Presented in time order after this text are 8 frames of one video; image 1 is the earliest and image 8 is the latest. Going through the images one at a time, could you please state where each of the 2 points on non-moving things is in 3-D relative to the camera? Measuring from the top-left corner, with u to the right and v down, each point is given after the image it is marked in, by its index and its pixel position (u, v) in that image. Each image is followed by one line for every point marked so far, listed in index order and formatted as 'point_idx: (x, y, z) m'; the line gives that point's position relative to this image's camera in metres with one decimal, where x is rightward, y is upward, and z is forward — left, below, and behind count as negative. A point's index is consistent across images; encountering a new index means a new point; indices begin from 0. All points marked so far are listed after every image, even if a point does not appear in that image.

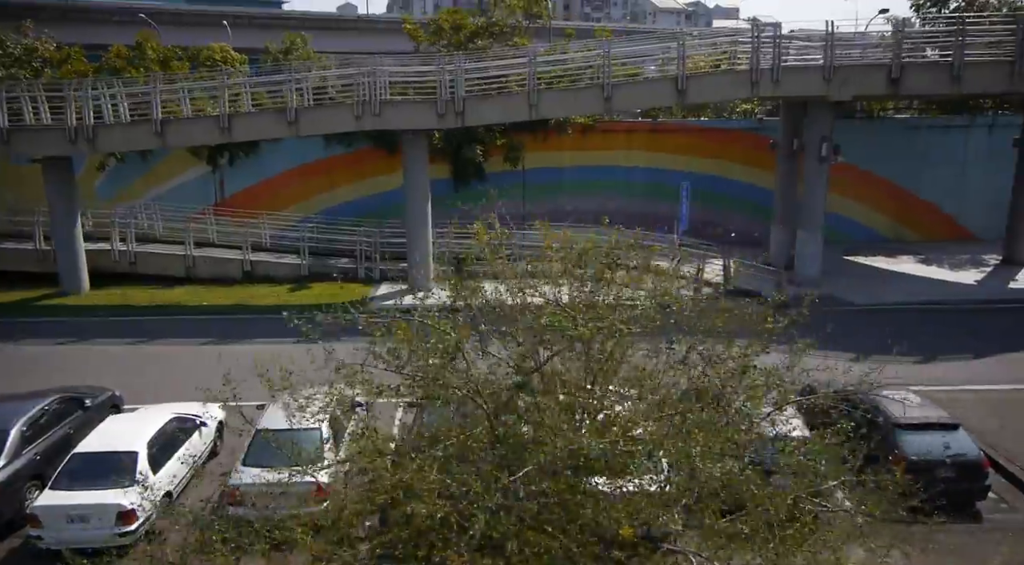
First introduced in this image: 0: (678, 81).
0: (+4.0, +5.0, +18.1) m
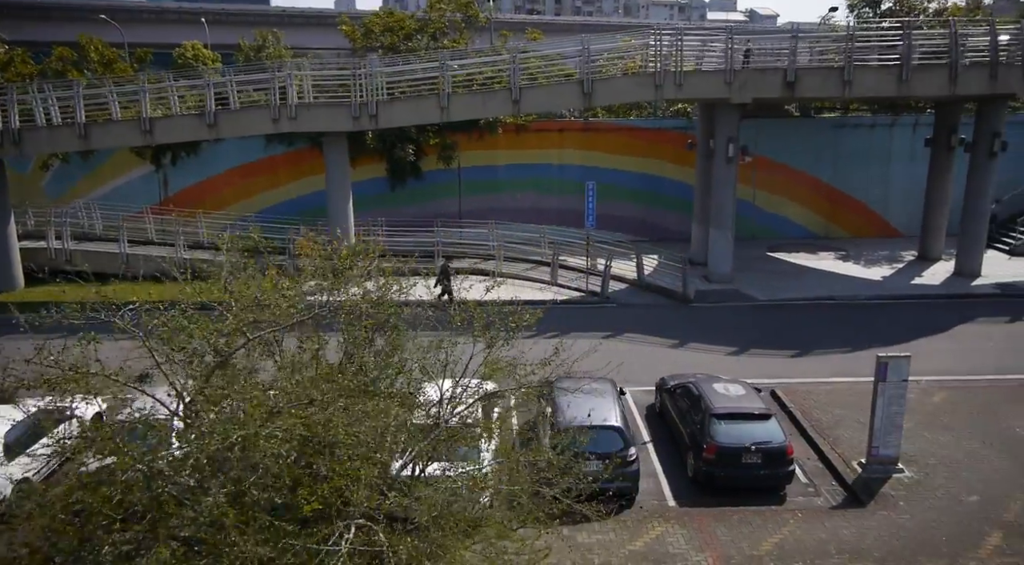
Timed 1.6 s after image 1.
0: (+1.8, +5.1, +18.6) m
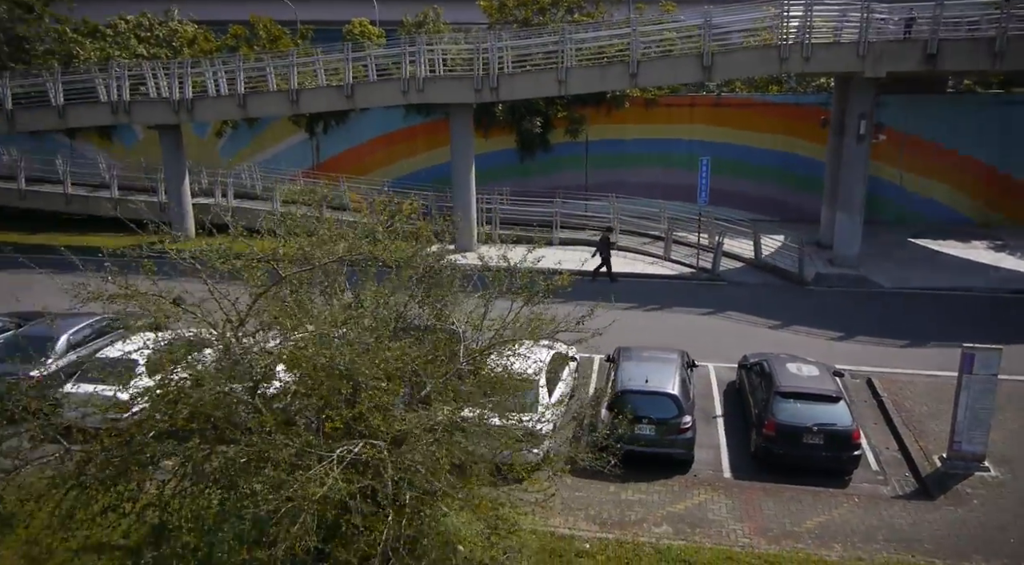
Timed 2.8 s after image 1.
0: (+4.8, +5.7, +18.2) m
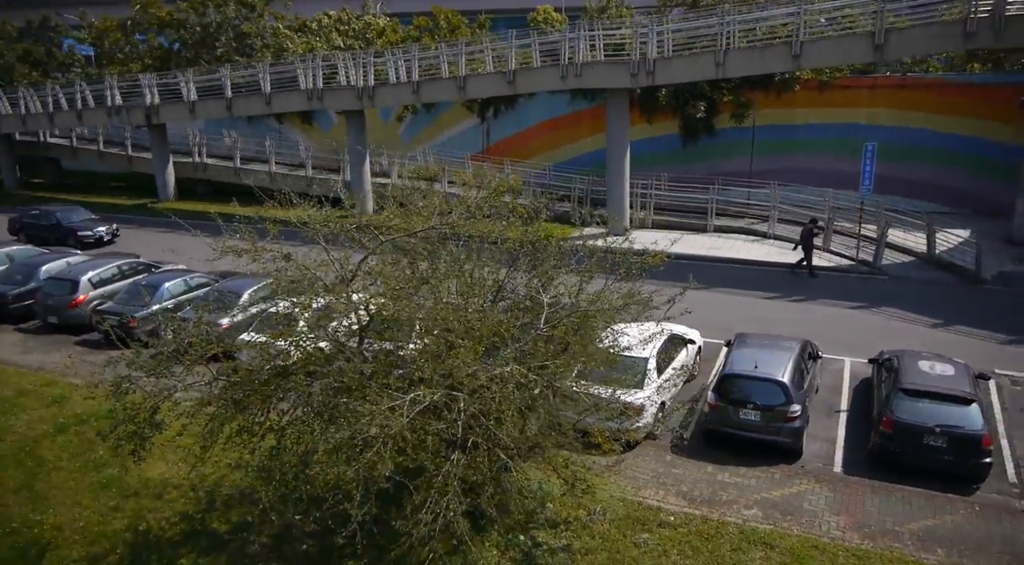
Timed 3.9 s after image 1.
0: (+8.6, +5.8, +16.9) m
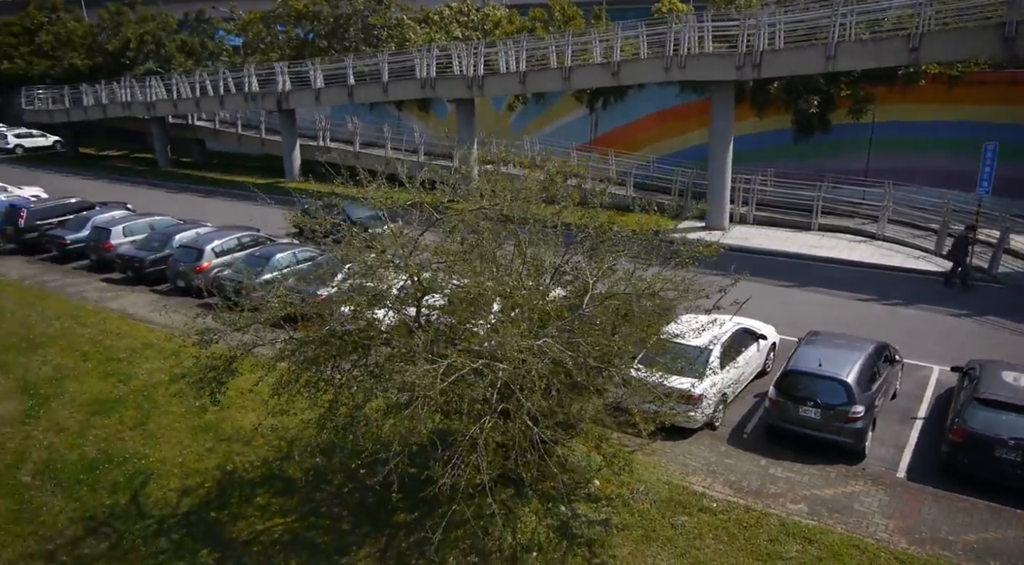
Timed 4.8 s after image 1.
0: (+10.9, +5.6, +15.6) m
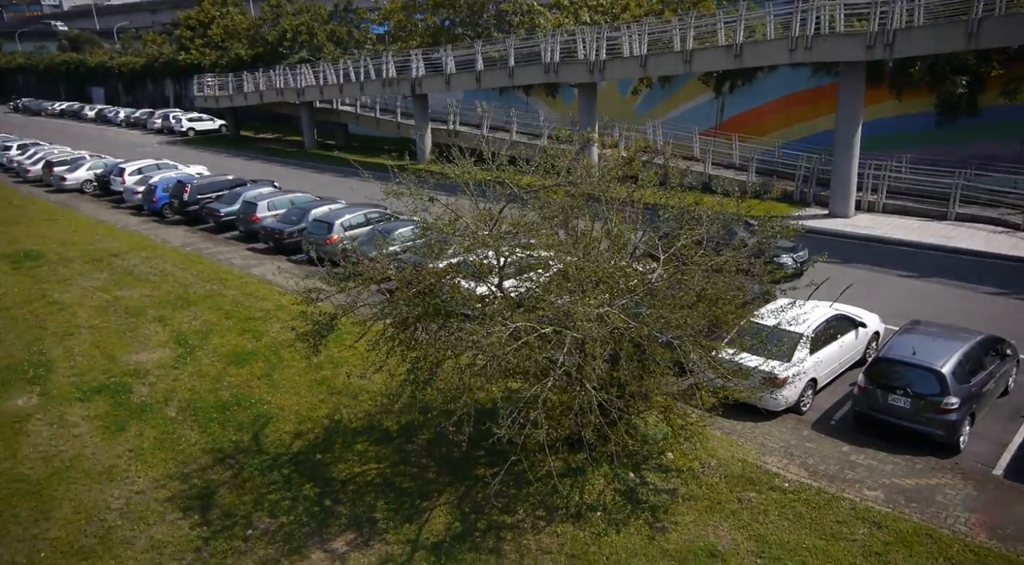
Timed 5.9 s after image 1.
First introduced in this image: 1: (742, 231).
0: (+13.2, +5.6, +13.8) m
1: (+2.6, +0.6, +8.1) m
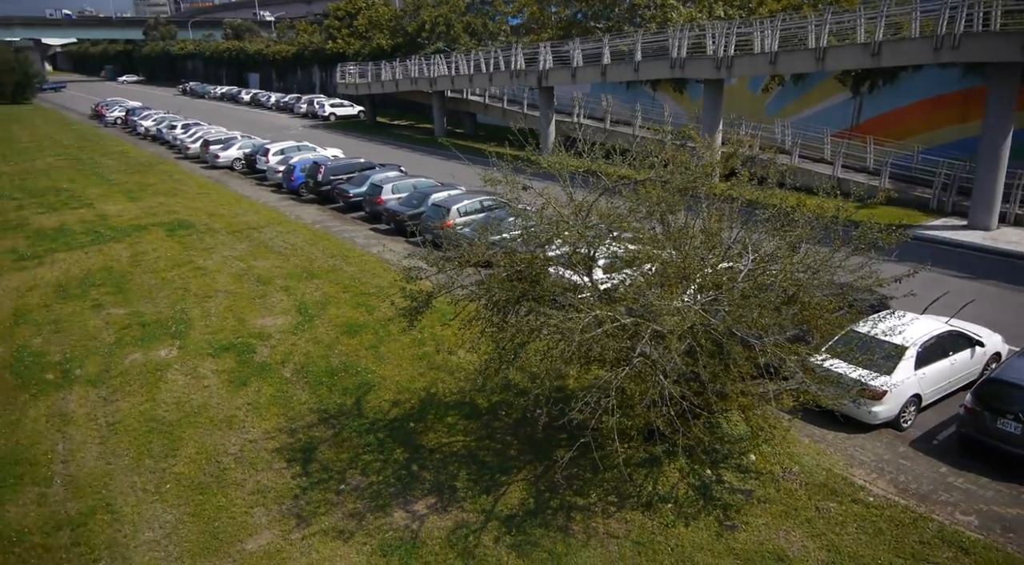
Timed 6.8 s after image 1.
0: (+15.3, +4.8, +11.7) m
1: (+3.6, +0.5, +7.9) m
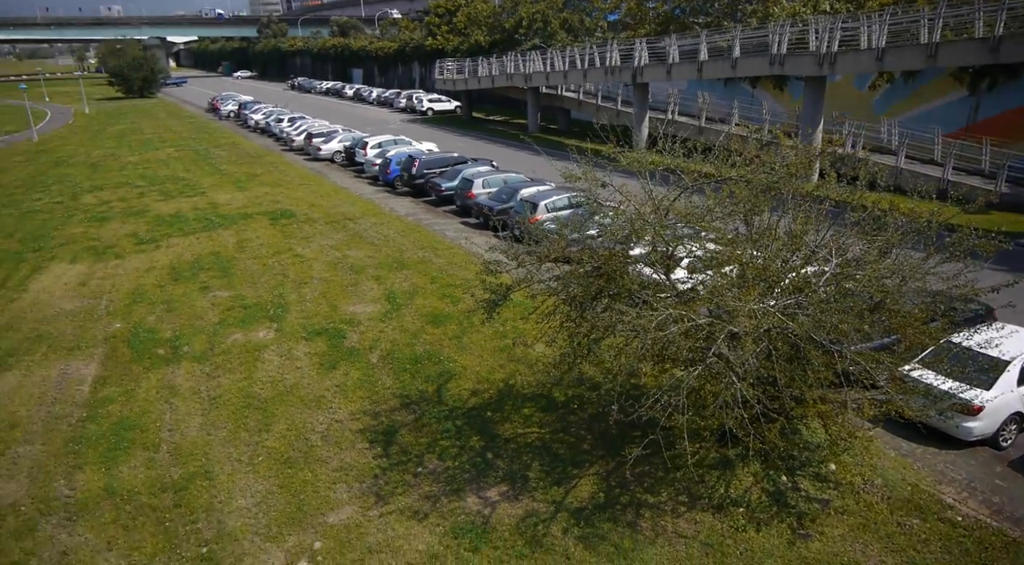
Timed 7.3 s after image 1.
0: (+16.7, +4.3, +9.8) m
1: (+4.5, +0.4, +7.5) m
